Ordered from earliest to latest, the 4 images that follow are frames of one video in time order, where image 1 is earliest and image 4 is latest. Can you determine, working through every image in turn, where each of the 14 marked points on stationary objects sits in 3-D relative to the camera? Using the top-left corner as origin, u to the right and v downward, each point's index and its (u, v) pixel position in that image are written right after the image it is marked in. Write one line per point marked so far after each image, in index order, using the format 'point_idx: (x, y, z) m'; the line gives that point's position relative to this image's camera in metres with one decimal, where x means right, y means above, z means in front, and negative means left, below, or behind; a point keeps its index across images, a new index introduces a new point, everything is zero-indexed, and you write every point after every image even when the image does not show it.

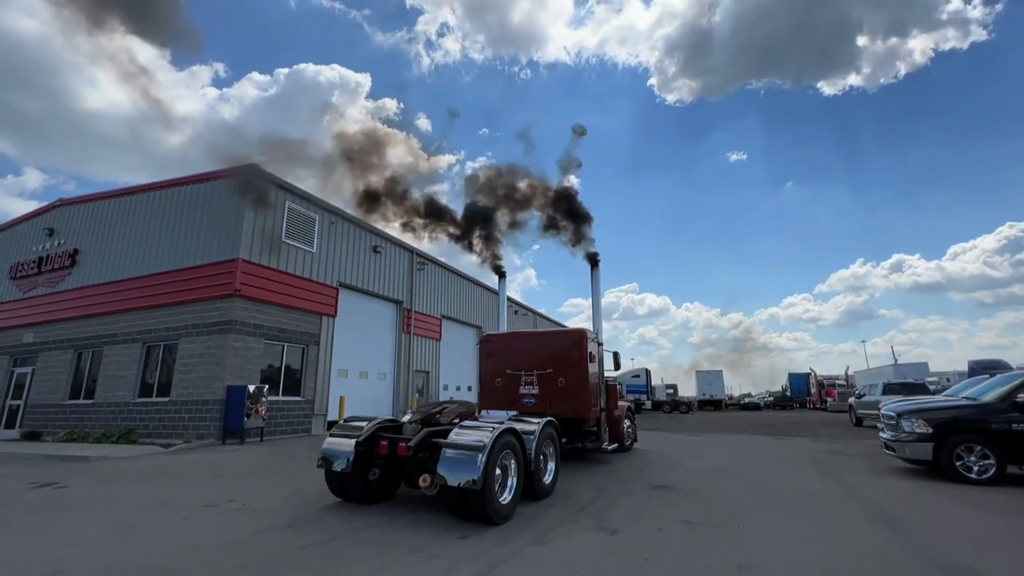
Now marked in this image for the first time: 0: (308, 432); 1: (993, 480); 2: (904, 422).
0: (-5.9, -4.2, +13.6) m
1: (+7.6, -3.0, +7.4) m
2: (+6.8, -2.3, +8.1) m
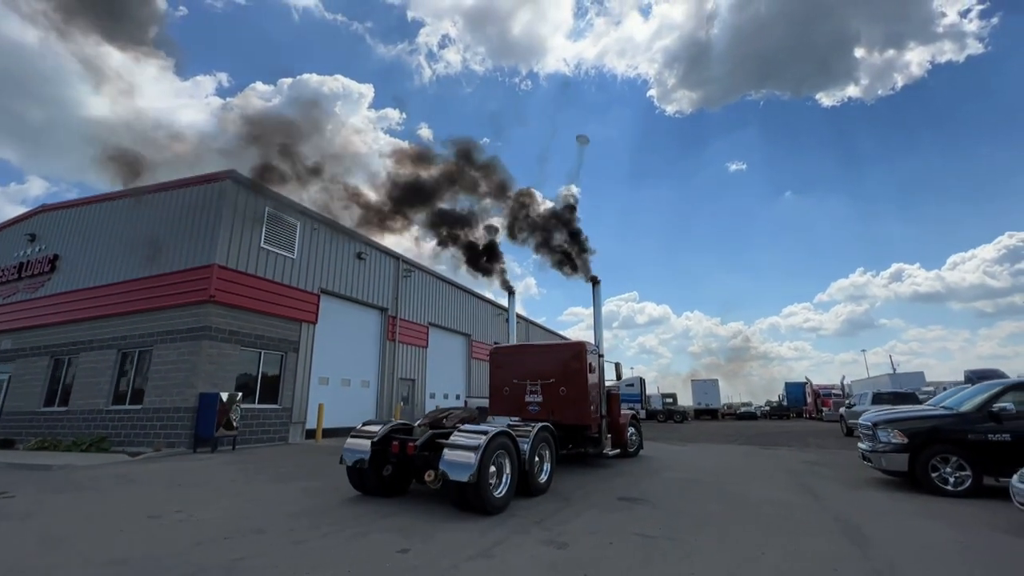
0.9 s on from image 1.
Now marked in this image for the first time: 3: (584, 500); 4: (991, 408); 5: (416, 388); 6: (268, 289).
0: (-6.5, -4.3, +13.4) m
1: (+7.0, -3.1, +7.2) m
2: (+6.2, -2.4, +7.9) m
3: (+1.1, -3.2, +7.3) m
4: (+7.5, -1.9, +7.4) m
5: (-4.0, -4.2, +19.8) m
6: (-7.0, 0.0, +13.4) m
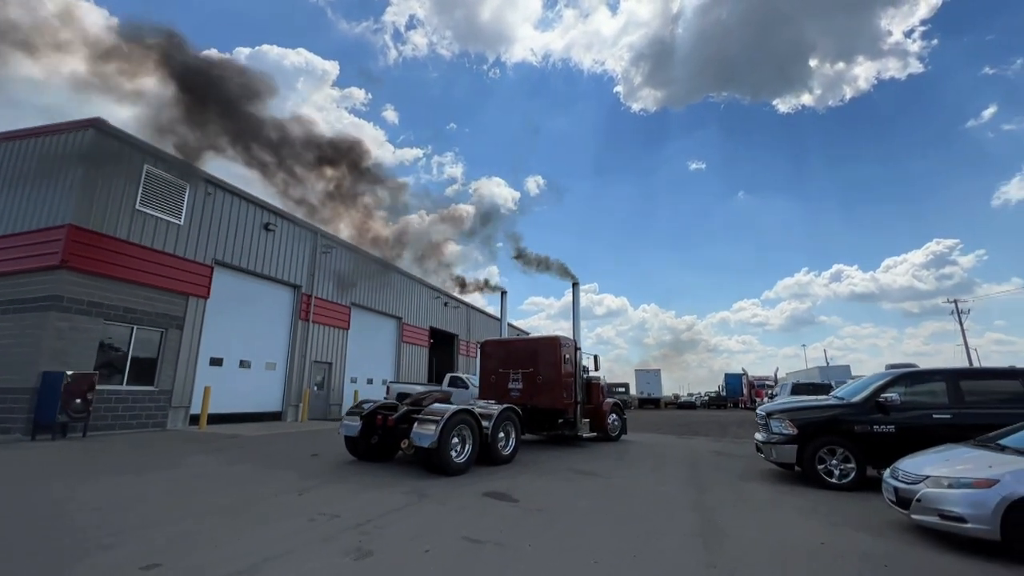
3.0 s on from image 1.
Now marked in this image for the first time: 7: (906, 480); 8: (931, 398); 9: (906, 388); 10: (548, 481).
0: (-8.9, -3.5, +12.0) m
1: (+5.0, -2.9, +7.0) m
2: (+4.2, -2.1, +7.6) m
3: (-0.9, -2.8, +6.5) m
4: (+5.6, -1.7, +7.1) m
5: (-7.0, -3.3, +18.6) m
6: (-9.3, +0.8, +11.9) m
7: (+4.1, -2.0, +4.9) m
8: (+6.3, -1.6, +7.0) m
9: (+6.0, -1.5, +7.2) m
10: (+0.5, -3.0, +7.2) m
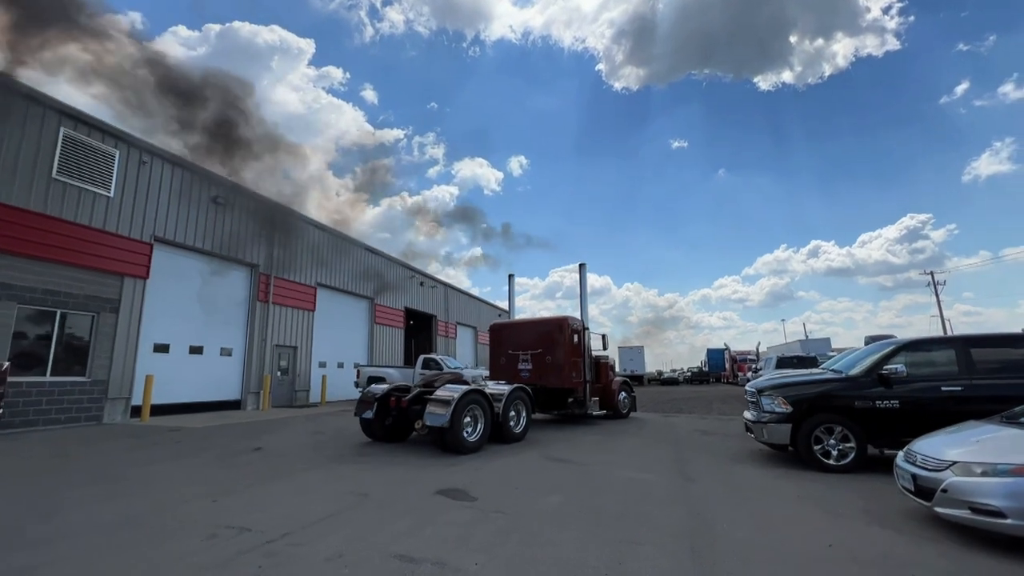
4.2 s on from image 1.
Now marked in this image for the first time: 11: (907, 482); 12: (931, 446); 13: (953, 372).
0: (-9.6, -3.1, +10.9) m
1: (+4.5, -2.4, +6.3) m
2: (+3.6, -1.6, +6.8) m
3: (-1.4, -2.4, +5.6) m
4: (+5.0, -1.1, +6.4) m
5: (-7.9, -2.5, +17.5) m
6: (-10.0, +1.3, +10.6) m
7: (+3.7, -1.6, +4.2) m
8: (+5.7, -1.1, +6.3) m
9: (+5.5, -1.0, +6.5) m
10: (0.0, -2.5, +6.4) m
11: (+3.6, -1.8, +4.3) m
12: (+3.9, -1.5, +4.3) m
13: (+5.9, -1.1, +6.3) m
